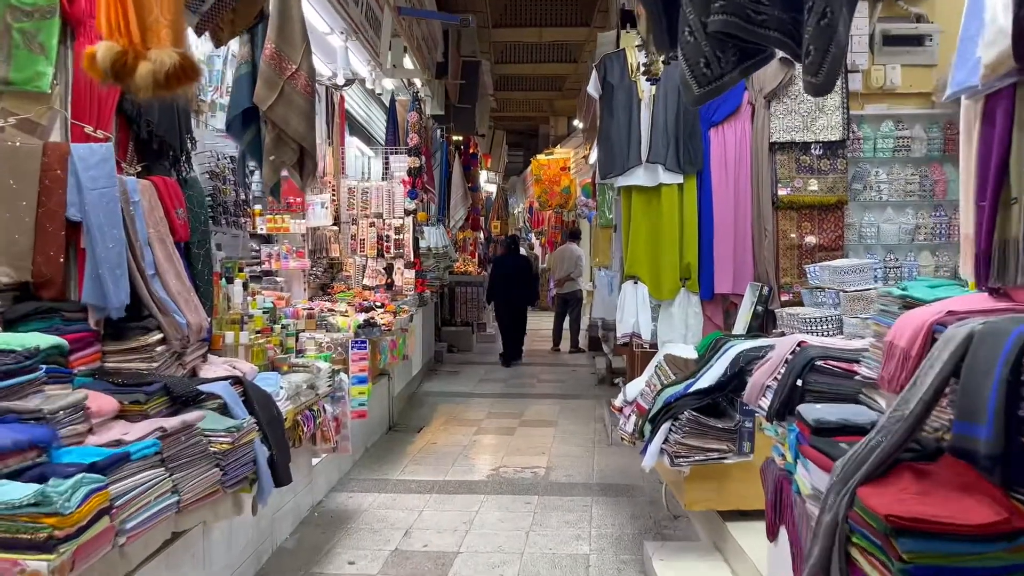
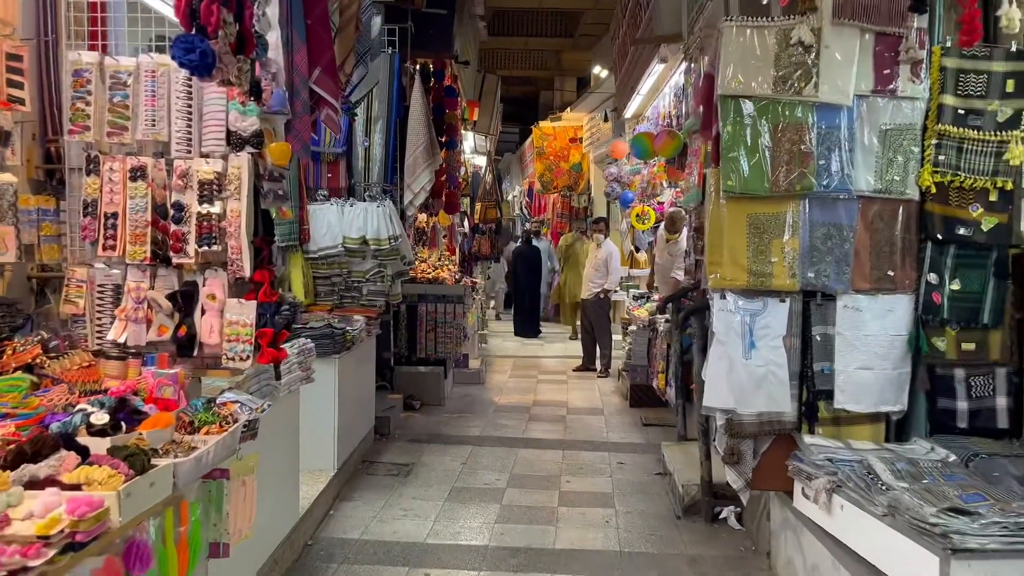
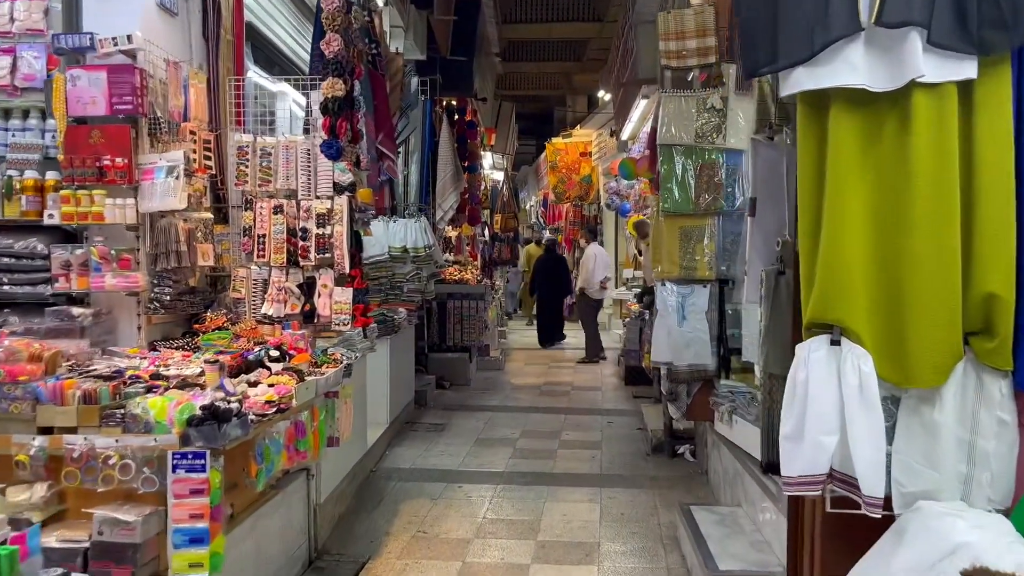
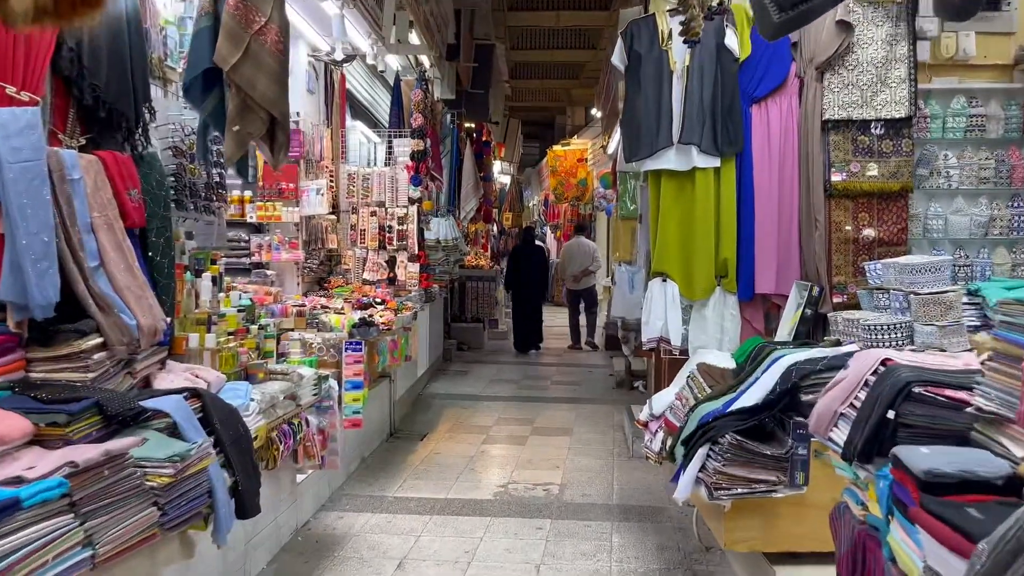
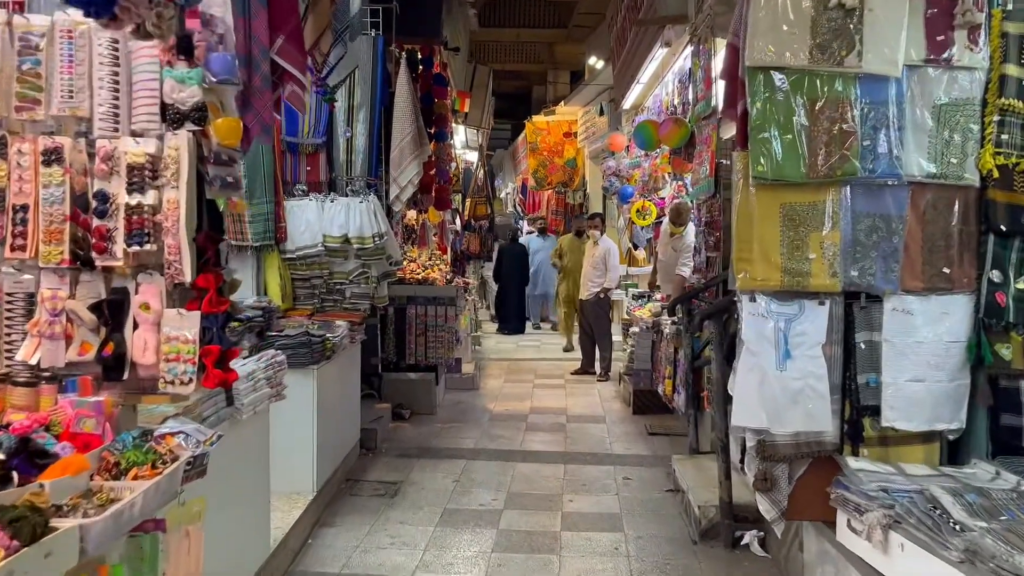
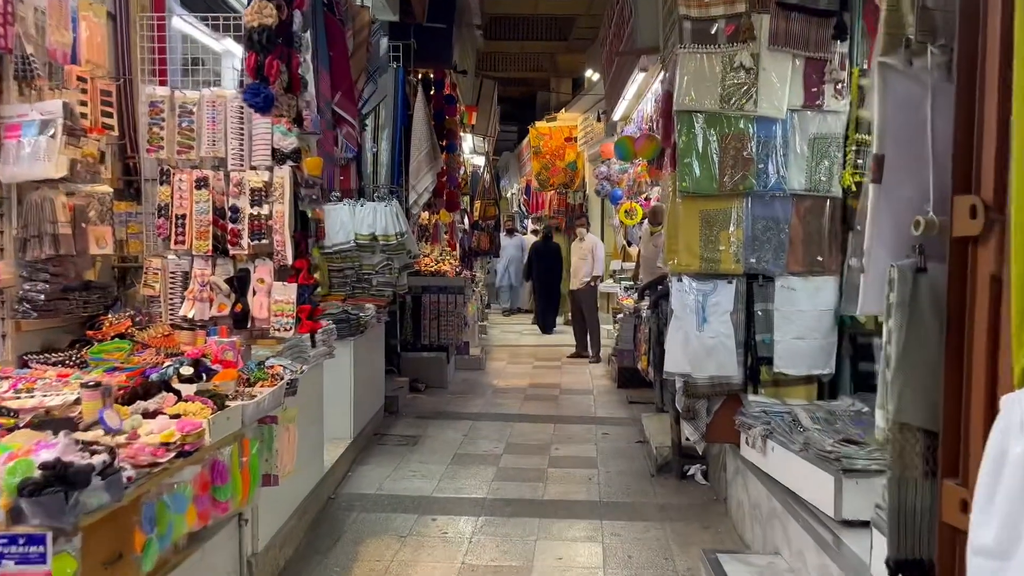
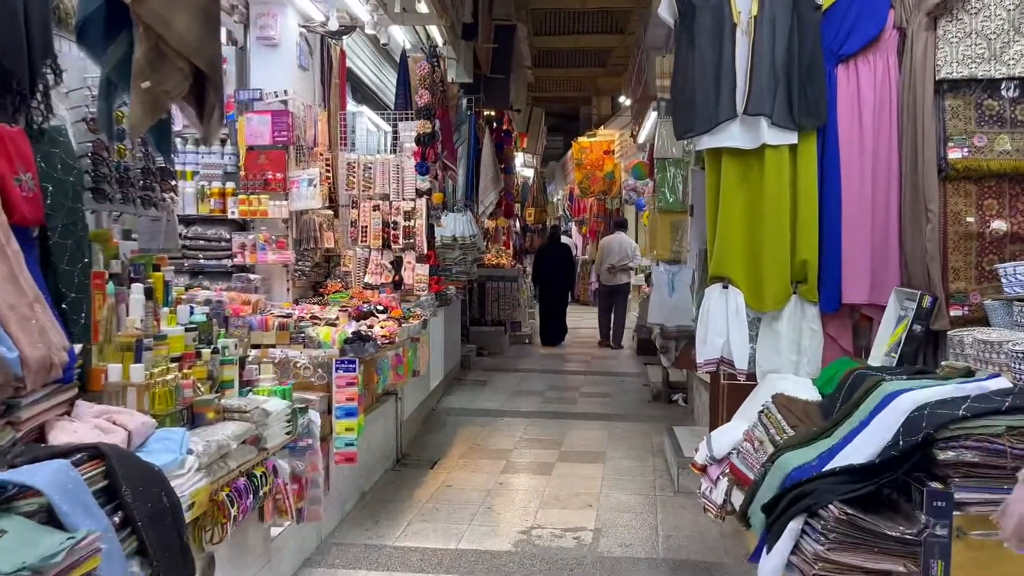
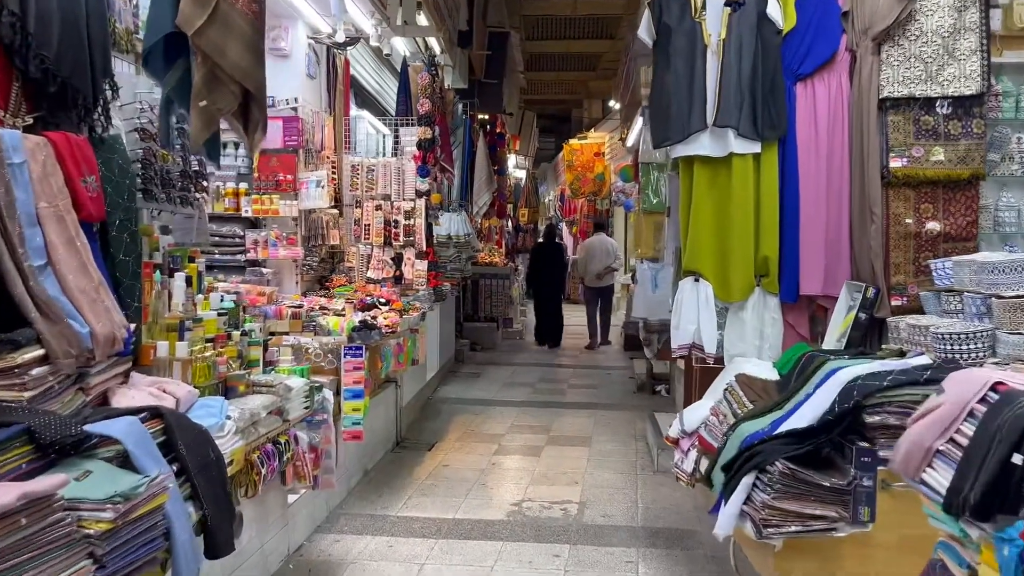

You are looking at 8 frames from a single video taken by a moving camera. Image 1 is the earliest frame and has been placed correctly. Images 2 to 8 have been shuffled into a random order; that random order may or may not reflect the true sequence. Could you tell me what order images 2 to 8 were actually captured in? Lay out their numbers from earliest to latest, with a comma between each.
4, 8, 7, 3, 6, 2, 5
